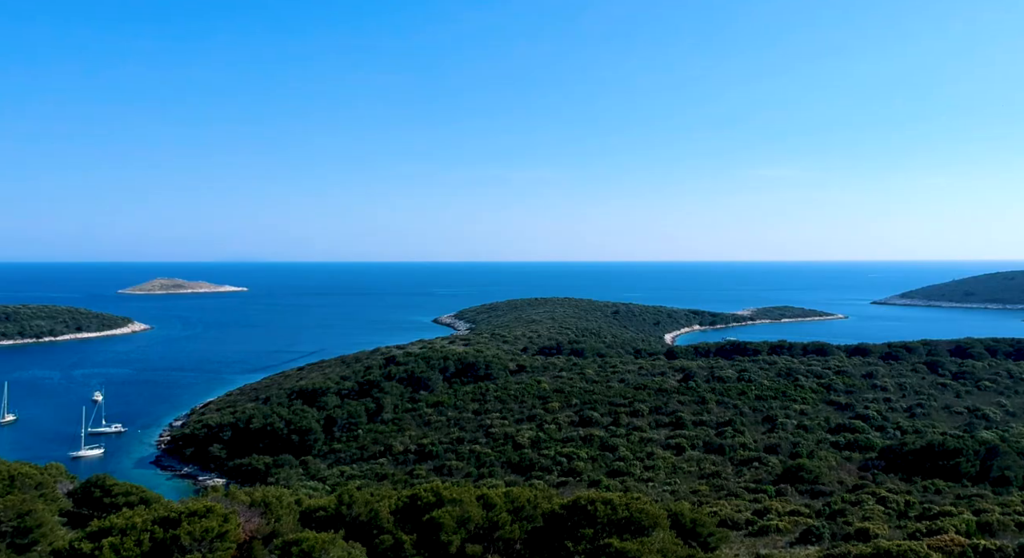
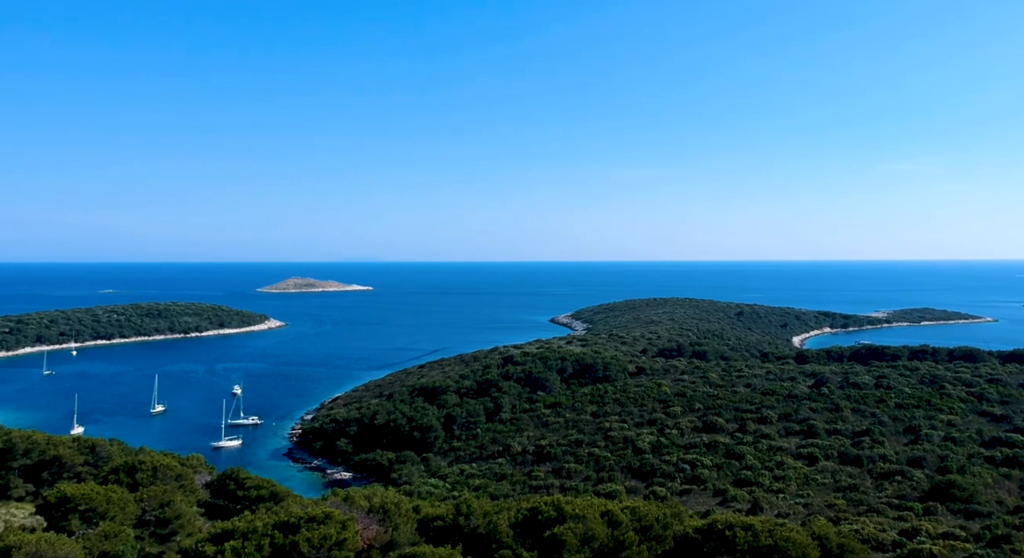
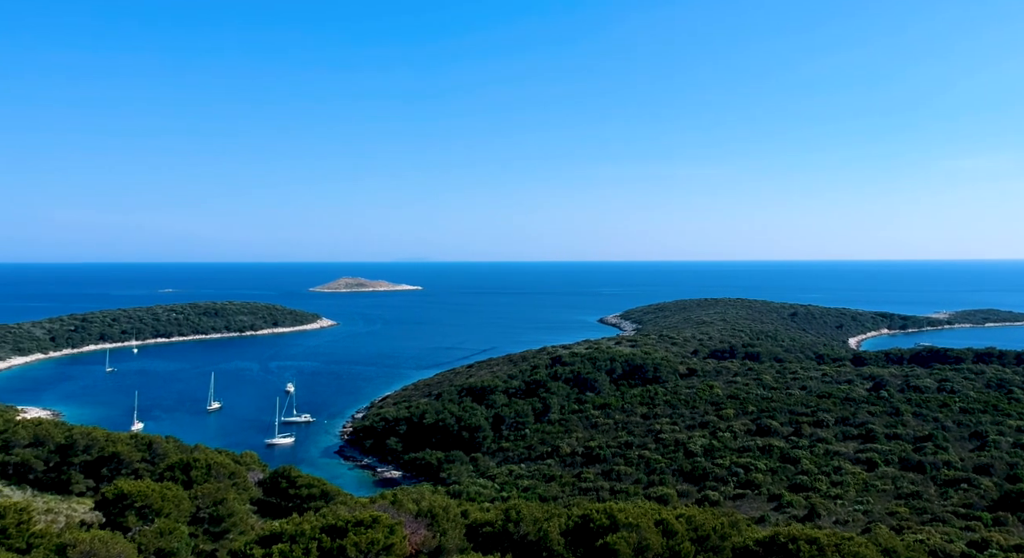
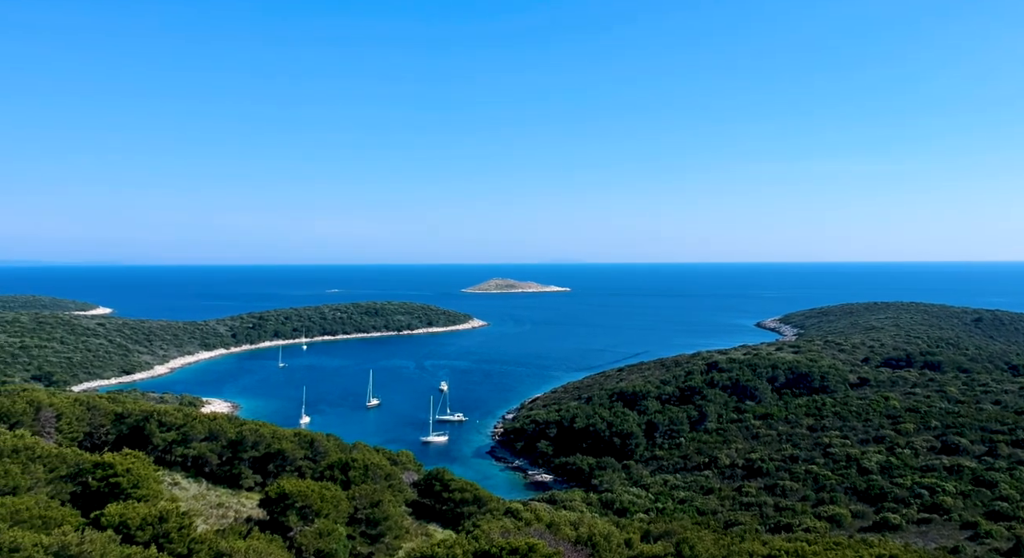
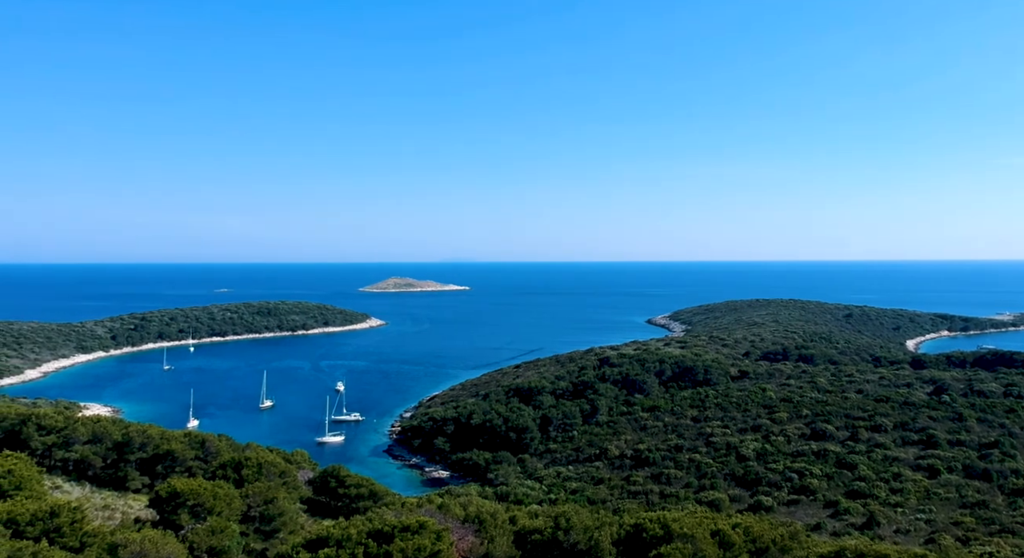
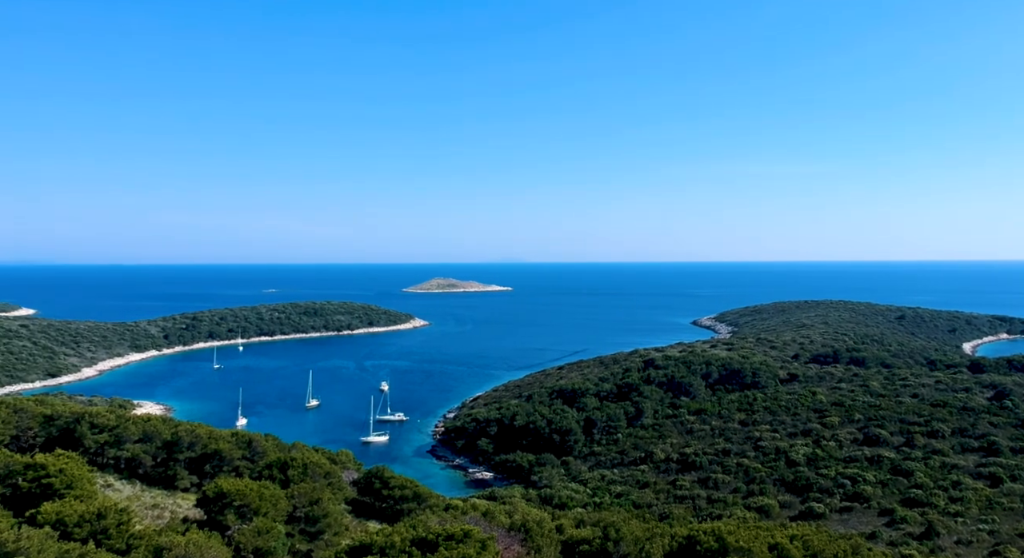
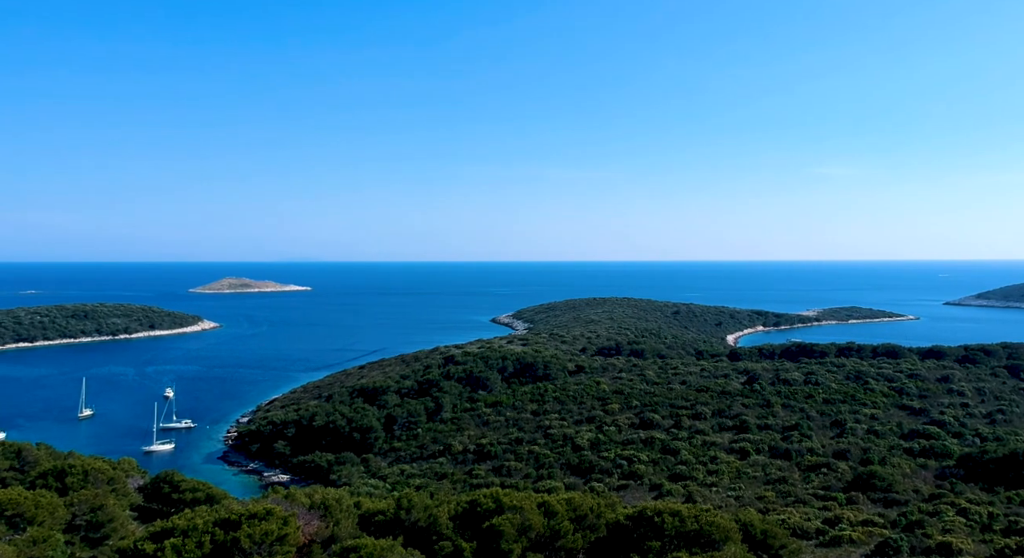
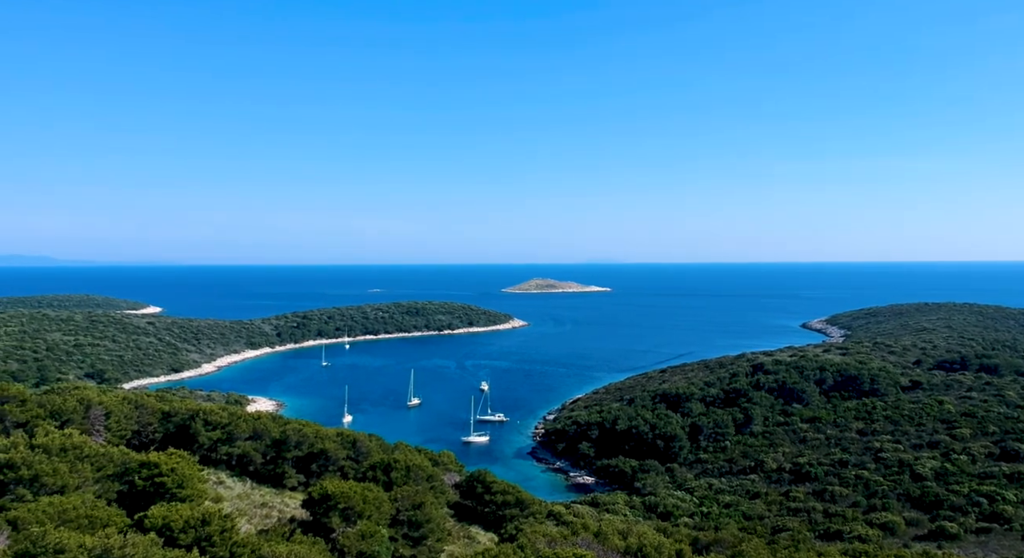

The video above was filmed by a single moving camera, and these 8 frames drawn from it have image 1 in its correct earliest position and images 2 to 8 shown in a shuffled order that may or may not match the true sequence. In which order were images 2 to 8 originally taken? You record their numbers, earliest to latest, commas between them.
7, 2, 3, 5, 6, 4, 8
